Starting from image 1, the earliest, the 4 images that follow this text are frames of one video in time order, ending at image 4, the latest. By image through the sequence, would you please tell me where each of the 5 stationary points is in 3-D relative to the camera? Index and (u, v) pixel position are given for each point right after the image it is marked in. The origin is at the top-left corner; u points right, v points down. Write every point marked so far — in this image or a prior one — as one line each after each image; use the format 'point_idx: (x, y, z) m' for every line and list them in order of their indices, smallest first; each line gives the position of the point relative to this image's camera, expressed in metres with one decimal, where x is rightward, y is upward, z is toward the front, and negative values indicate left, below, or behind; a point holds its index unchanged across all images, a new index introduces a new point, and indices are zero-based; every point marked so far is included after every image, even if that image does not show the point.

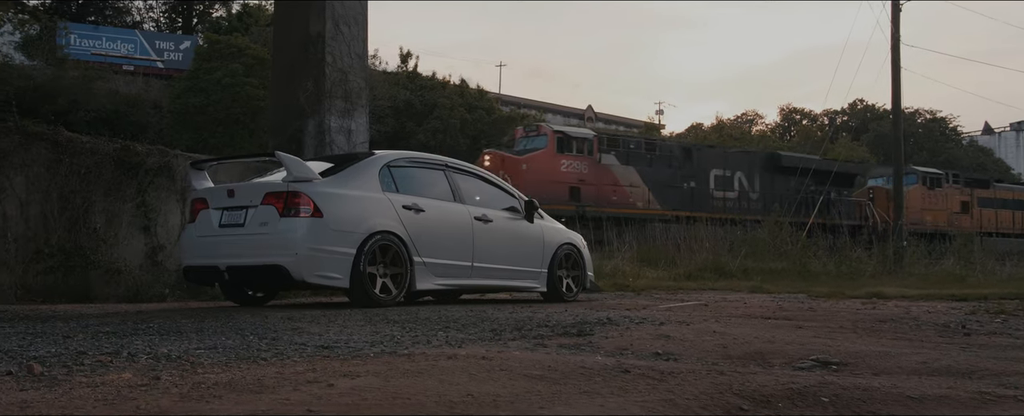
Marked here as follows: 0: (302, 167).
0: (-1.7, +0.3, +7.1) m
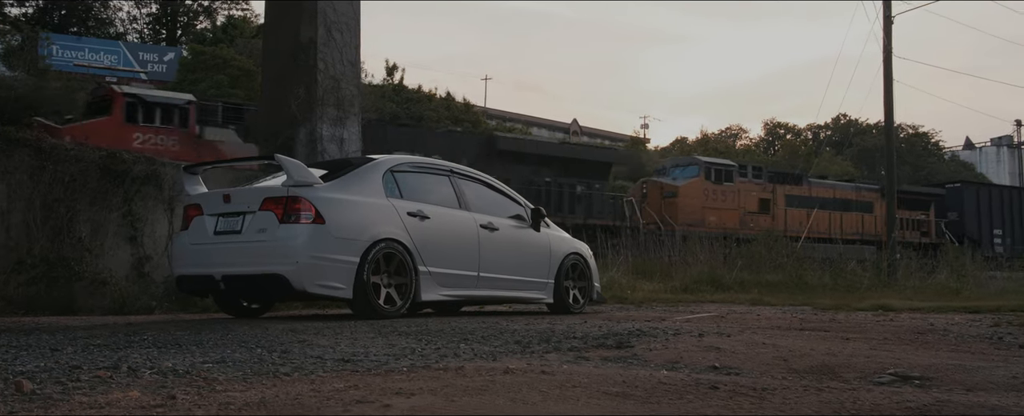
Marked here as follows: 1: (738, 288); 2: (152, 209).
0: (-1.6, +0.3, +6.7) m
1: (+4.5, -1.6, +17.7) m
2: (-4.1, 0.0, +9.9) m
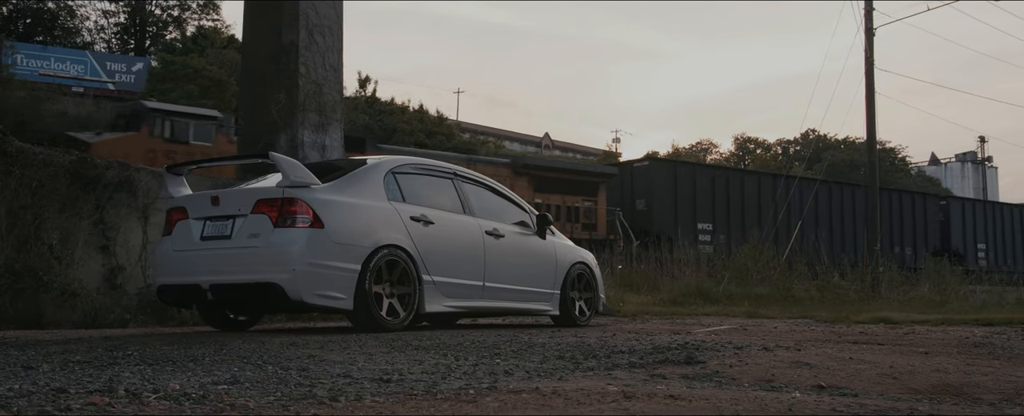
0: (-1.5, +0.3, +6.2) m
1: (+4.2, -1.8, +17.3) m
2: (-4.1, -0.1, +9.3) m
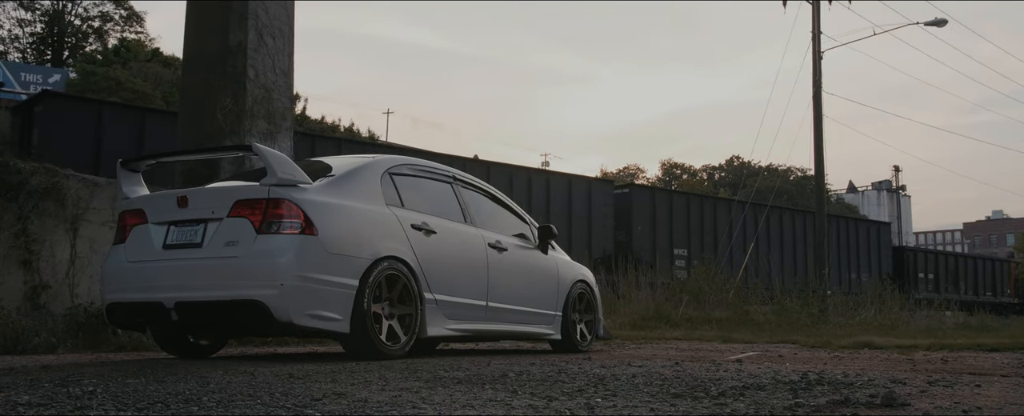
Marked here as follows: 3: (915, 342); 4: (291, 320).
0: (-1.3, +0.2, +5.2) m
1: (+3.4, -2.2, +16.7) m
2: (-4.1, -0.1, +8.1) m
3: (+5.9, -1.9, +12.7) m
4: (-1.2, -0.6, +4.9) m
